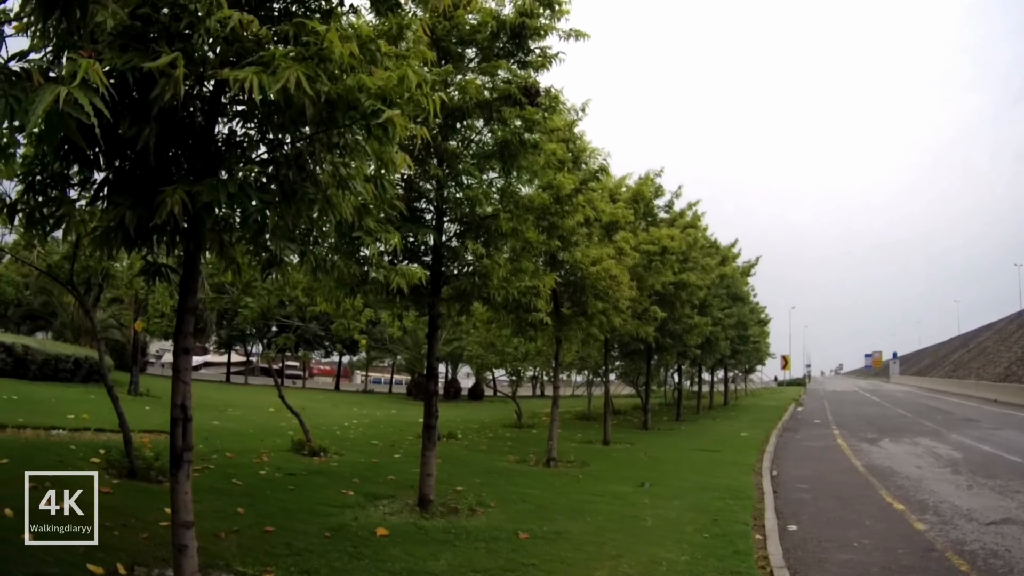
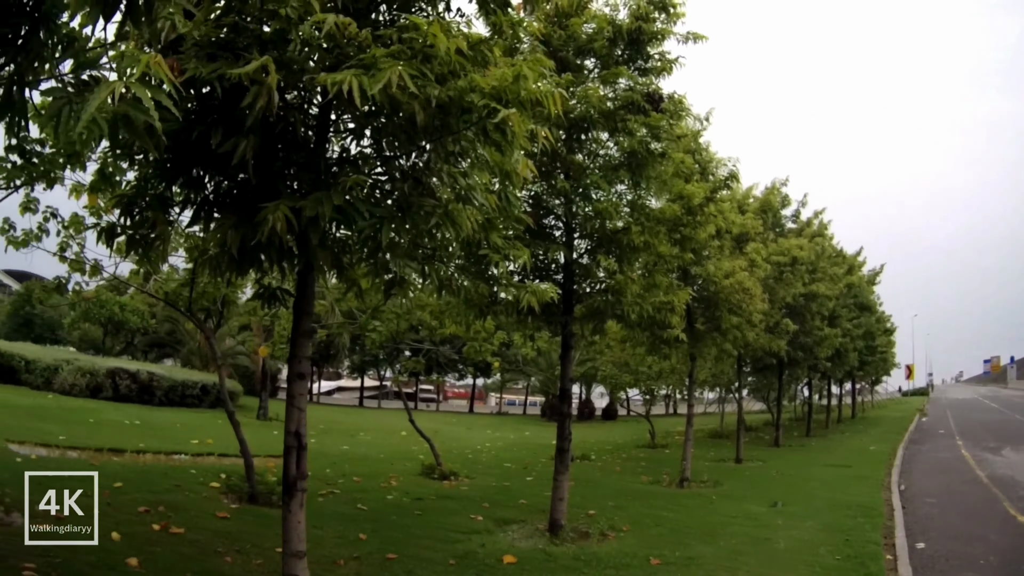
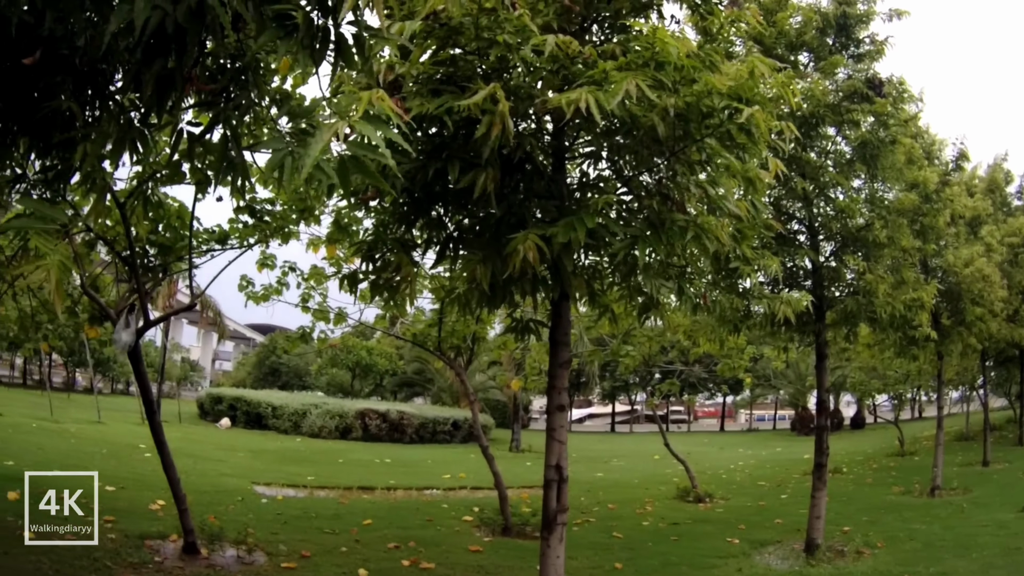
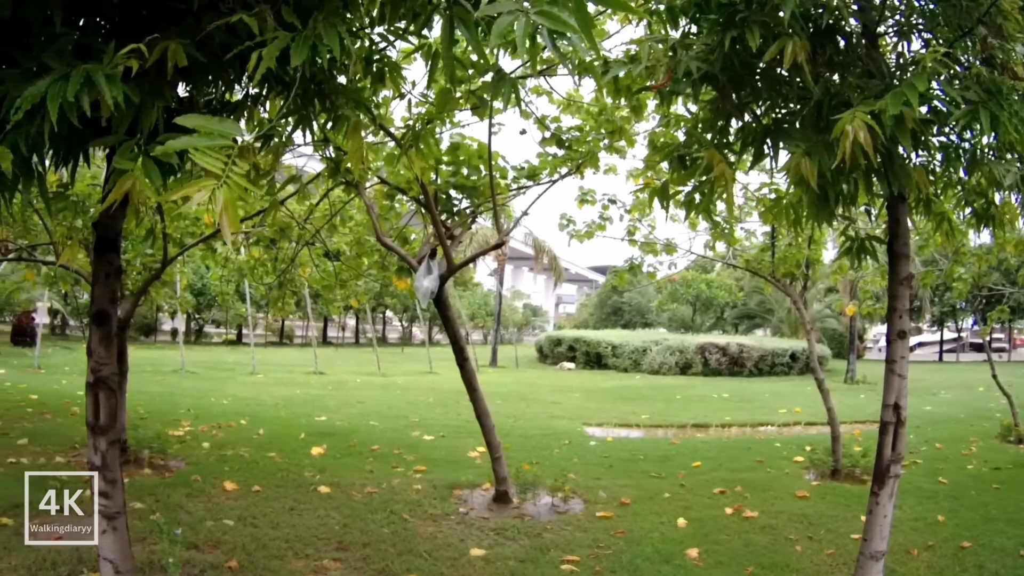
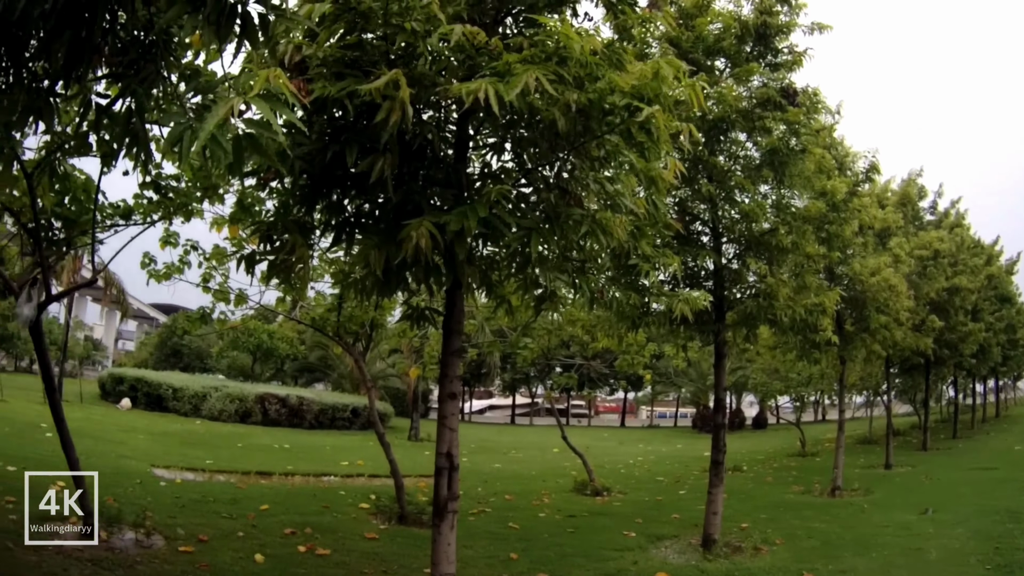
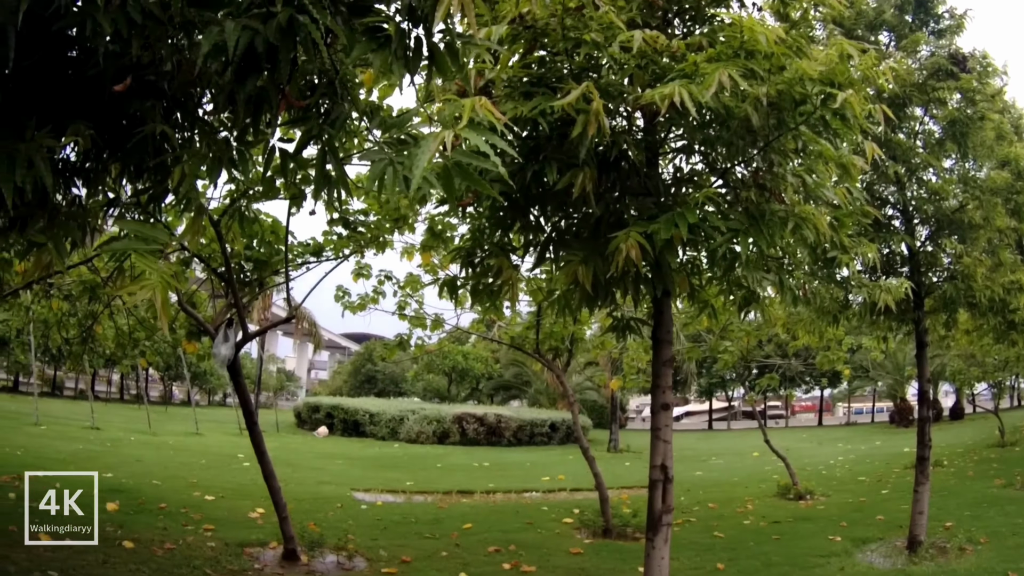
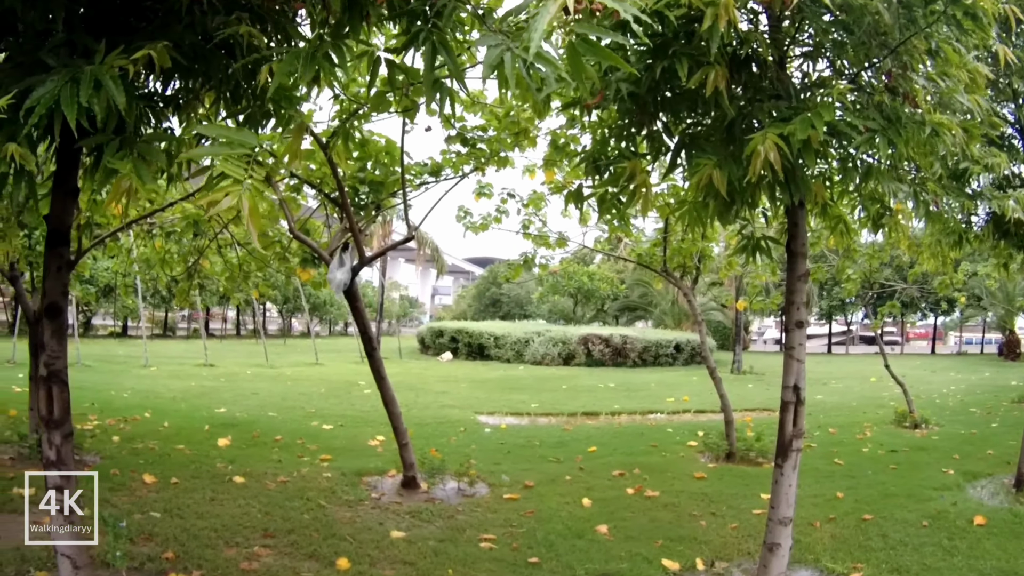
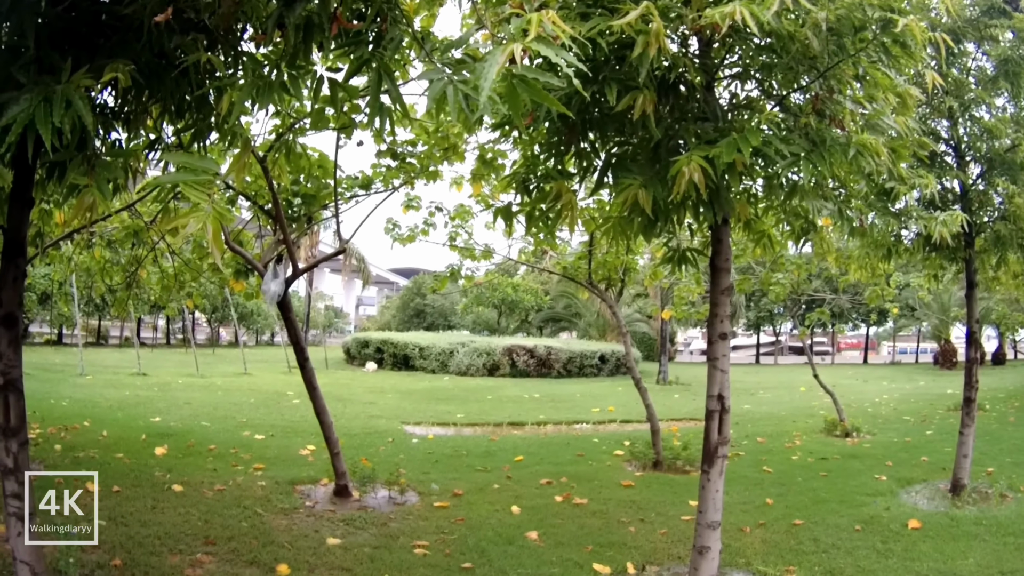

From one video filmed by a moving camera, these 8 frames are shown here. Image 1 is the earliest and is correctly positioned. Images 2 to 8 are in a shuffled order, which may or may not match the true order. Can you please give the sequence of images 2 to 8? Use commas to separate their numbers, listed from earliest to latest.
2, 5, 3, 6, 8, 7, 4
